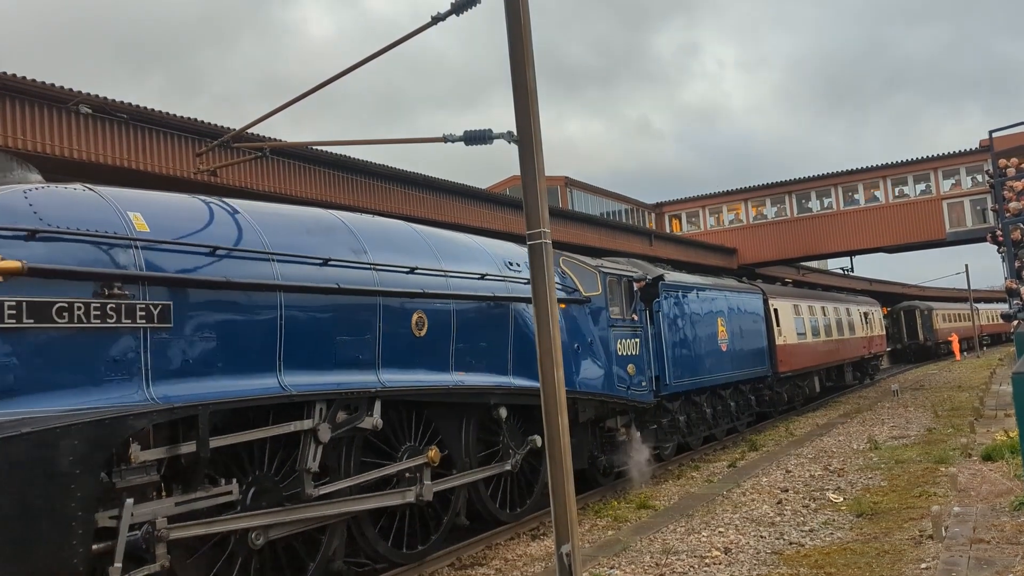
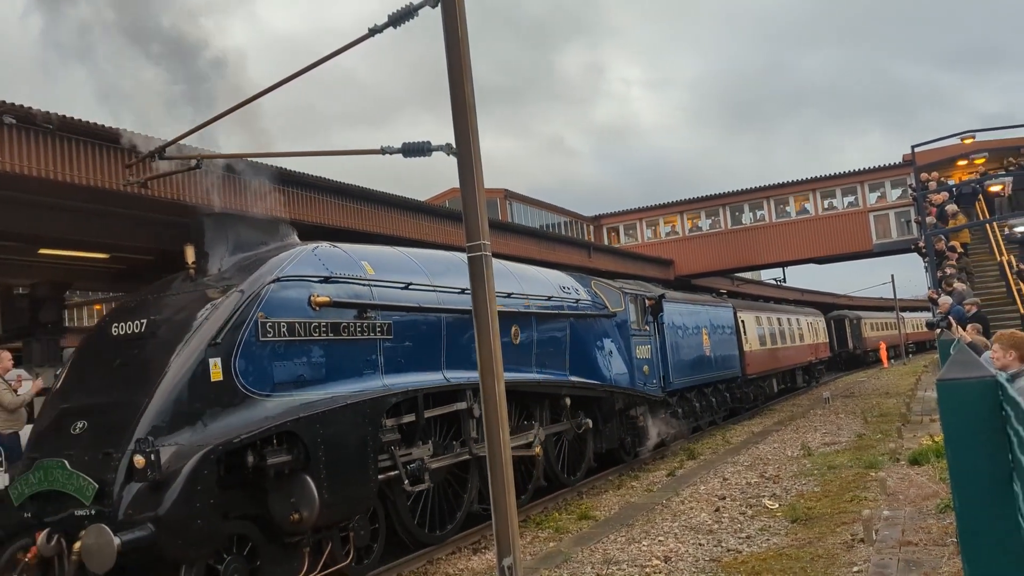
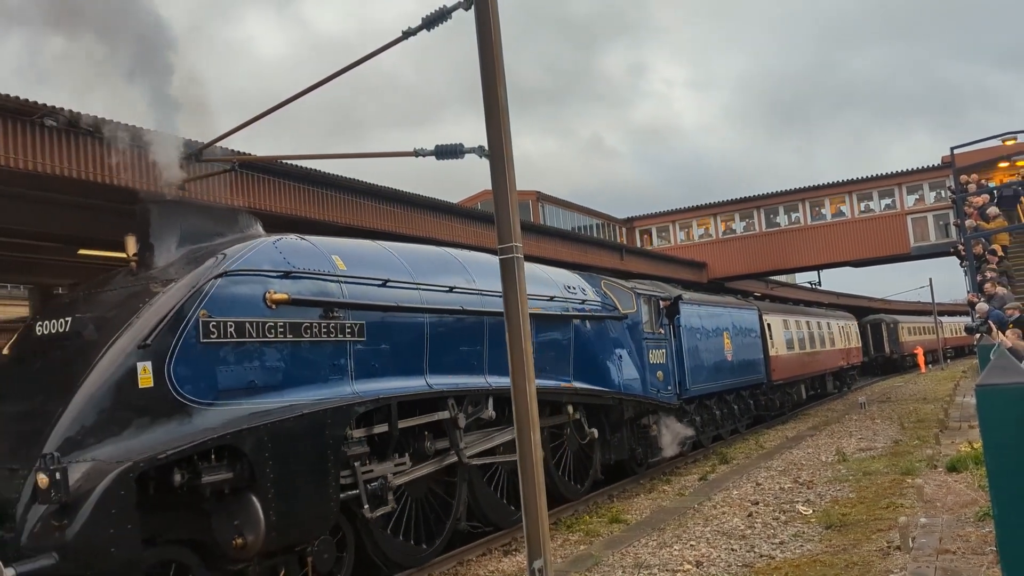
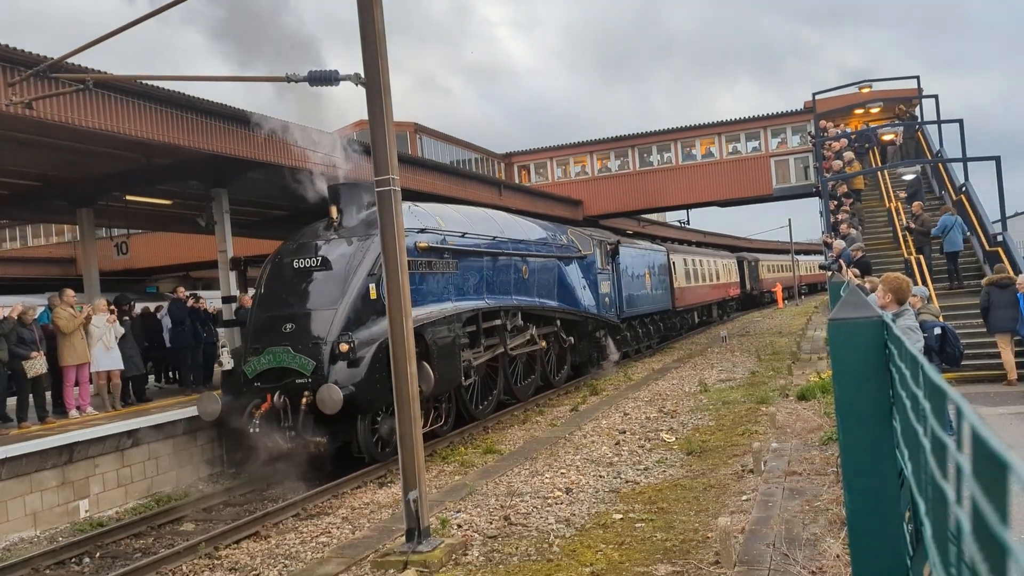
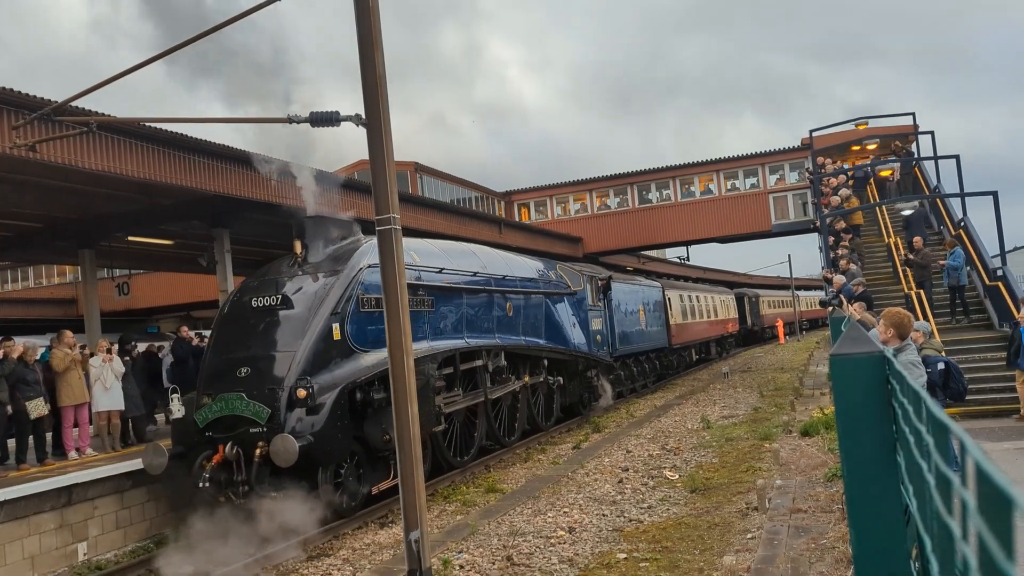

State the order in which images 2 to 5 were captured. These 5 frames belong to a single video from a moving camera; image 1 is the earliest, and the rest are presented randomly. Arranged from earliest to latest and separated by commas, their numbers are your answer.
3, 2, 5, 4
